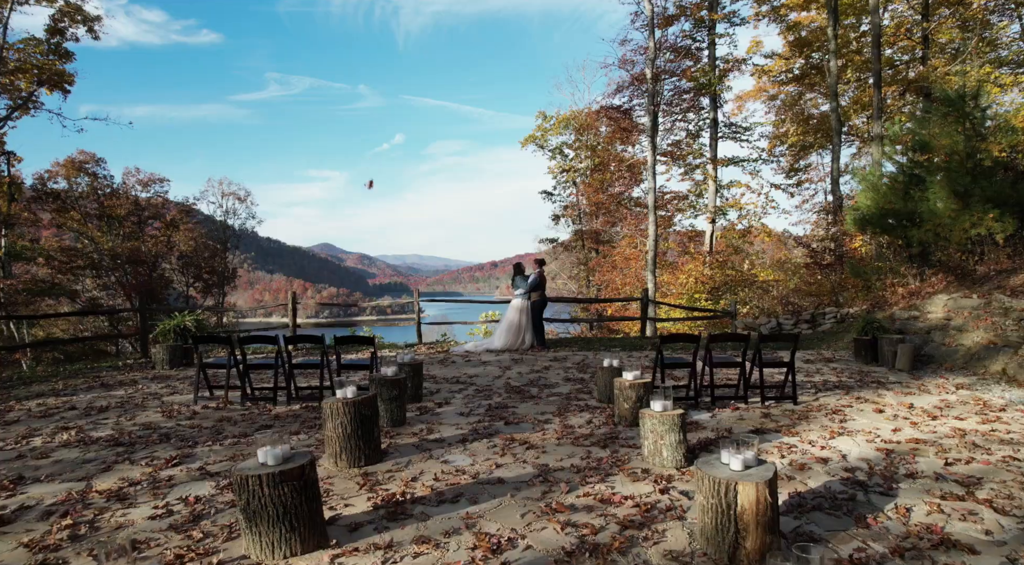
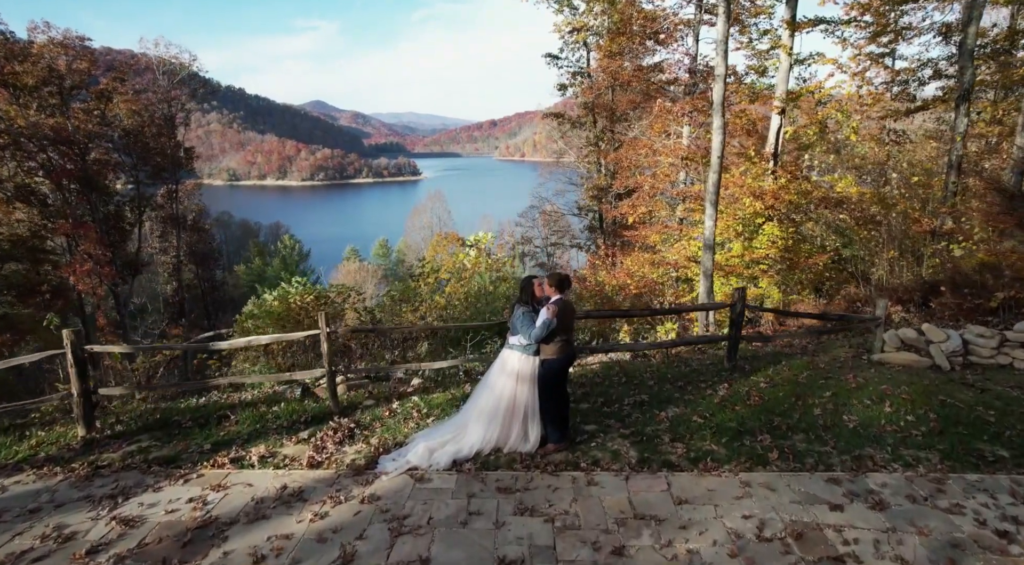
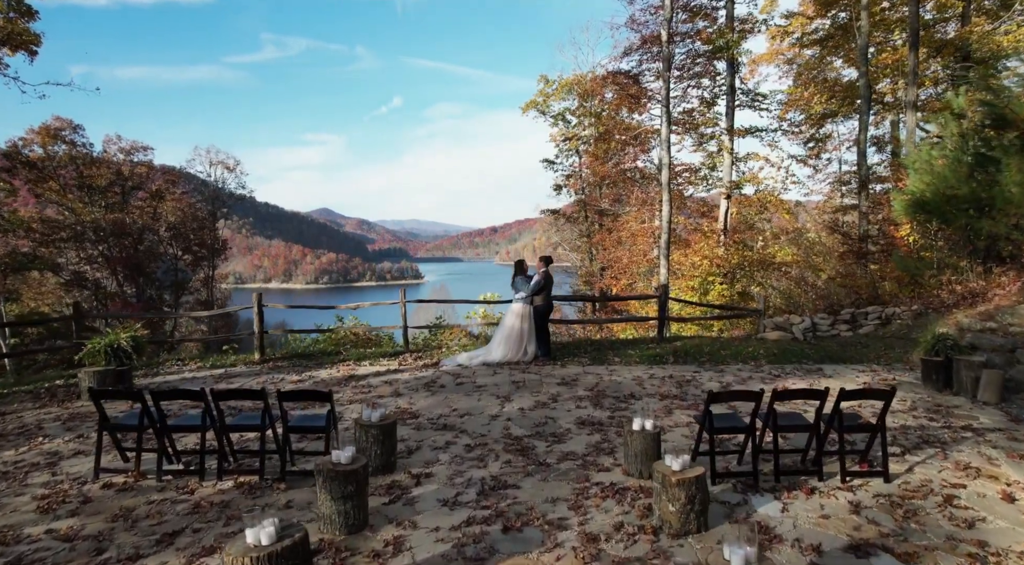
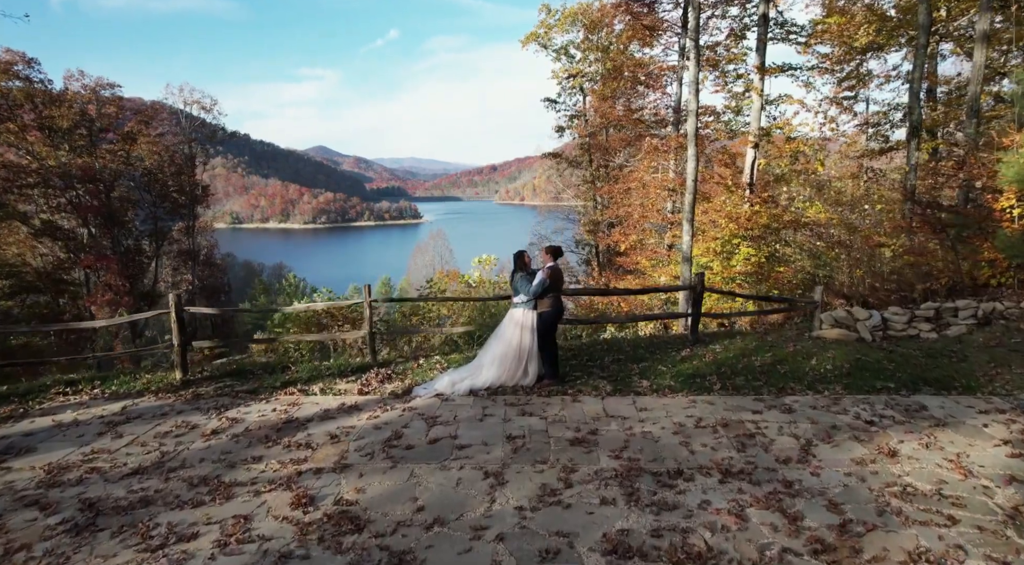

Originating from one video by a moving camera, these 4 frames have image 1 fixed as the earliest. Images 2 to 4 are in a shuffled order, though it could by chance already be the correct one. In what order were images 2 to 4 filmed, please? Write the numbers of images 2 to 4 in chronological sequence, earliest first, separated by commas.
3, 4, 2
